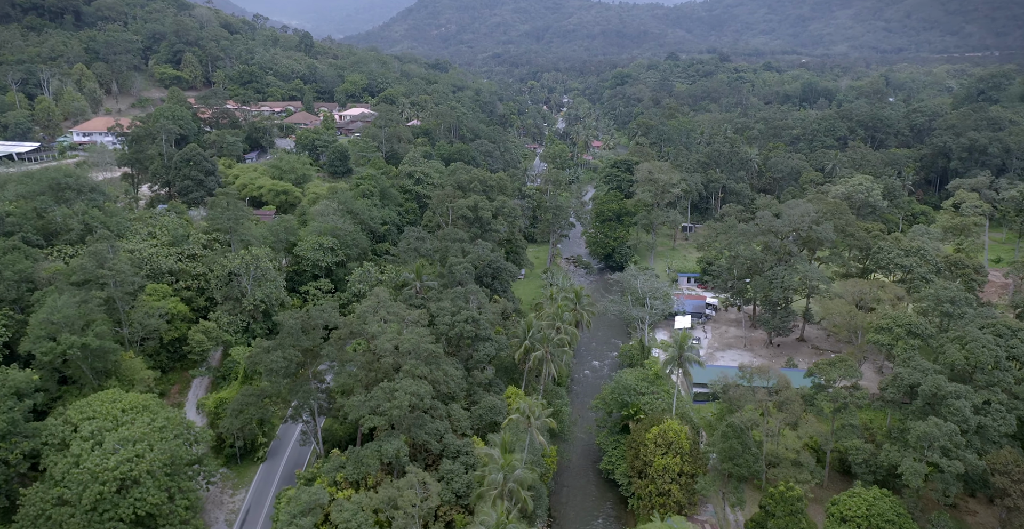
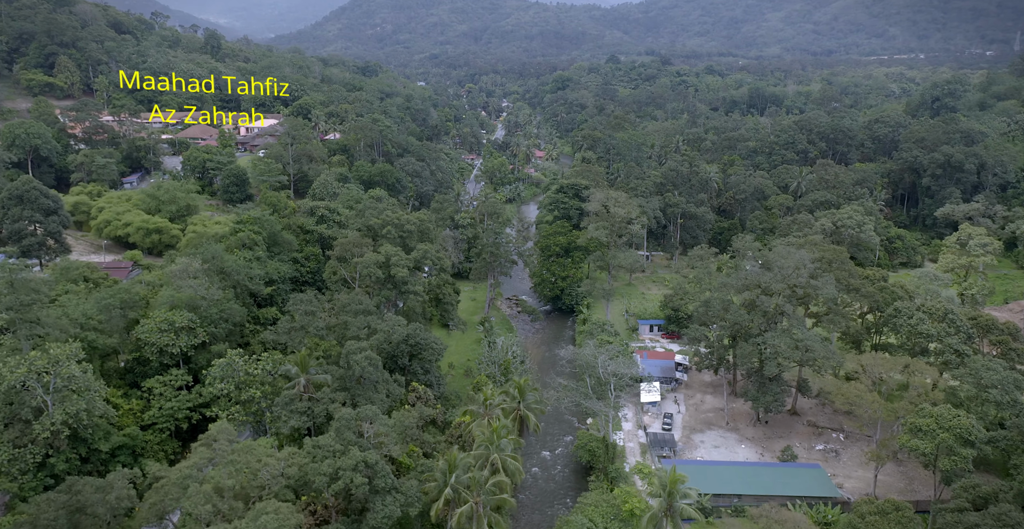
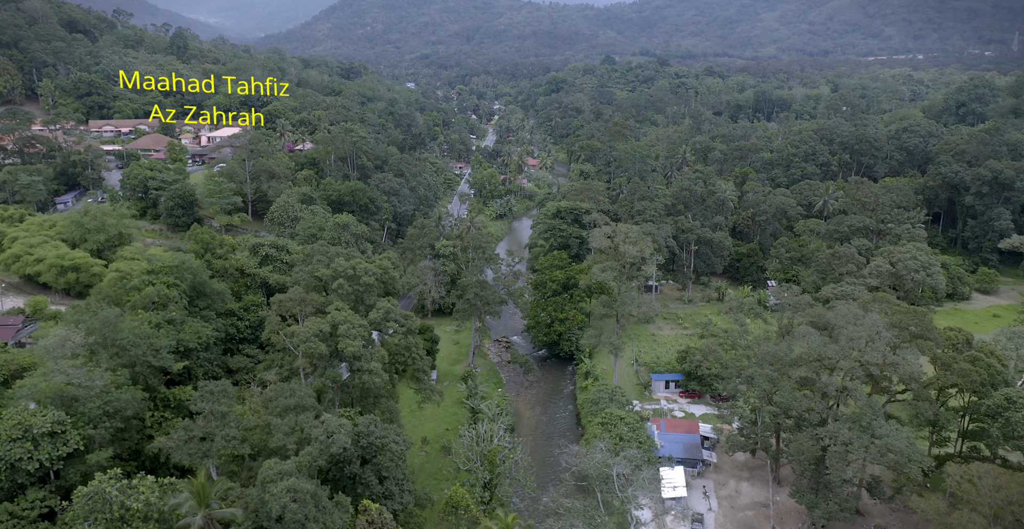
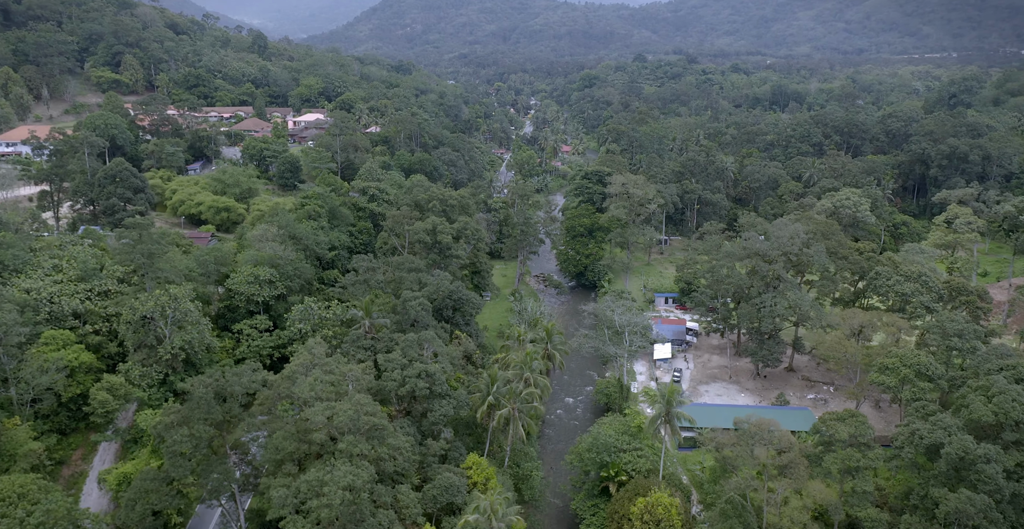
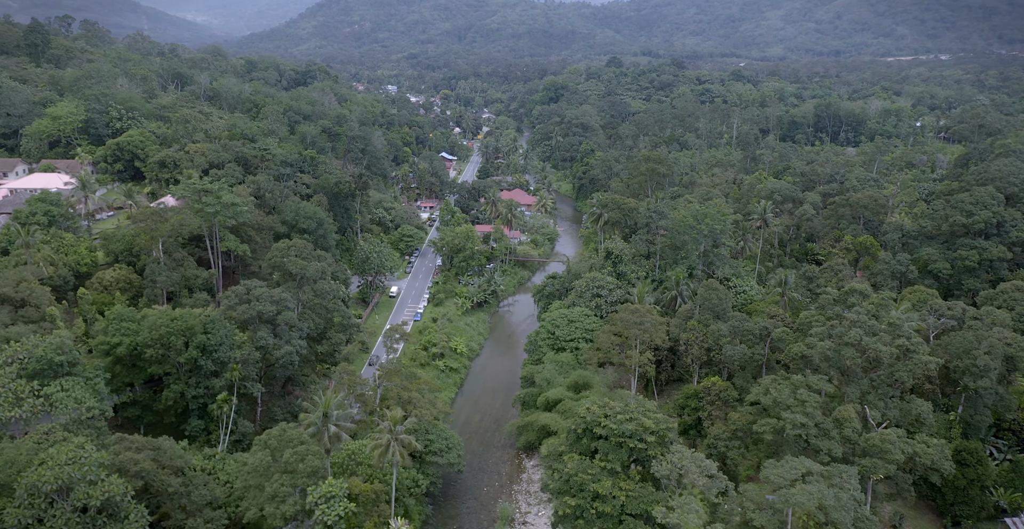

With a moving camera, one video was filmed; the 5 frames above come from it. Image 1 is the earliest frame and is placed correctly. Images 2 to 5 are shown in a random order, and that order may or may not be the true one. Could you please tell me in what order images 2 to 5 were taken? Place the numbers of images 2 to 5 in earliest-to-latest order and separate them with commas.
4, 2, 3, 5
